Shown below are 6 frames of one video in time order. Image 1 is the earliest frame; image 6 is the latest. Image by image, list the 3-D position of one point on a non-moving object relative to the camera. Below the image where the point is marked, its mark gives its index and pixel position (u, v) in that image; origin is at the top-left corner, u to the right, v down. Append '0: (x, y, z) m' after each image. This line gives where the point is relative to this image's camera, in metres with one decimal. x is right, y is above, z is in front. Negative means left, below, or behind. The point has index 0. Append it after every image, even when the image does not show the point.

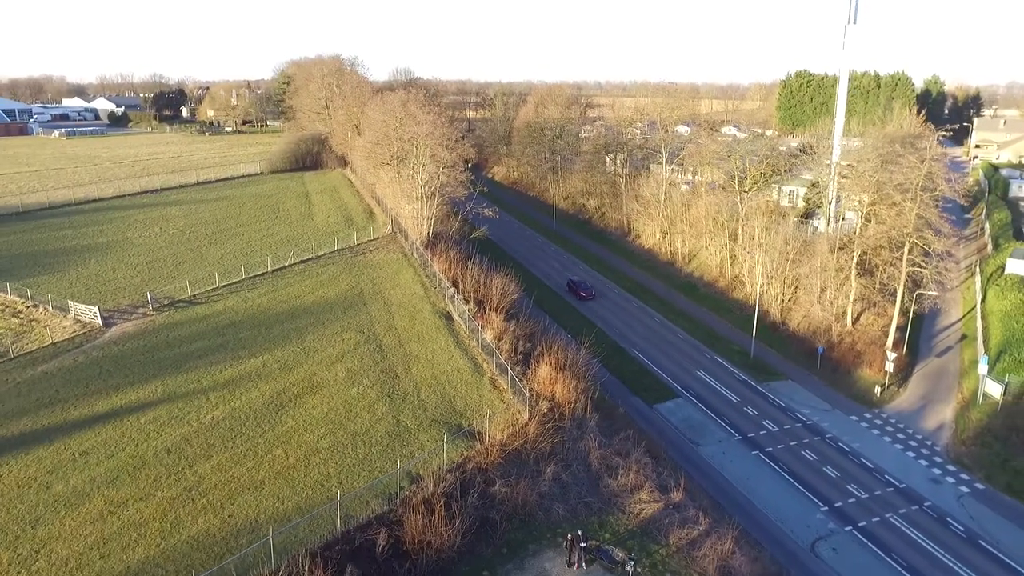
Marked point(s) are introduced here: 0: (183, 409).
0: (-8.5, -3.1, +19.4) m
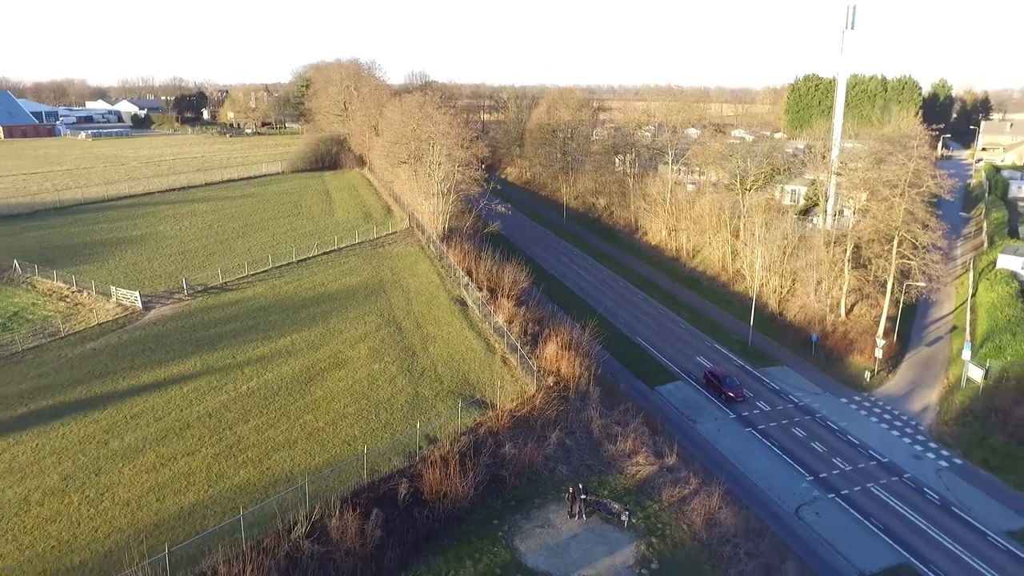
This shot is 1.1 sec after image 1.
0: (-8.3, -2.6, +21.3) m
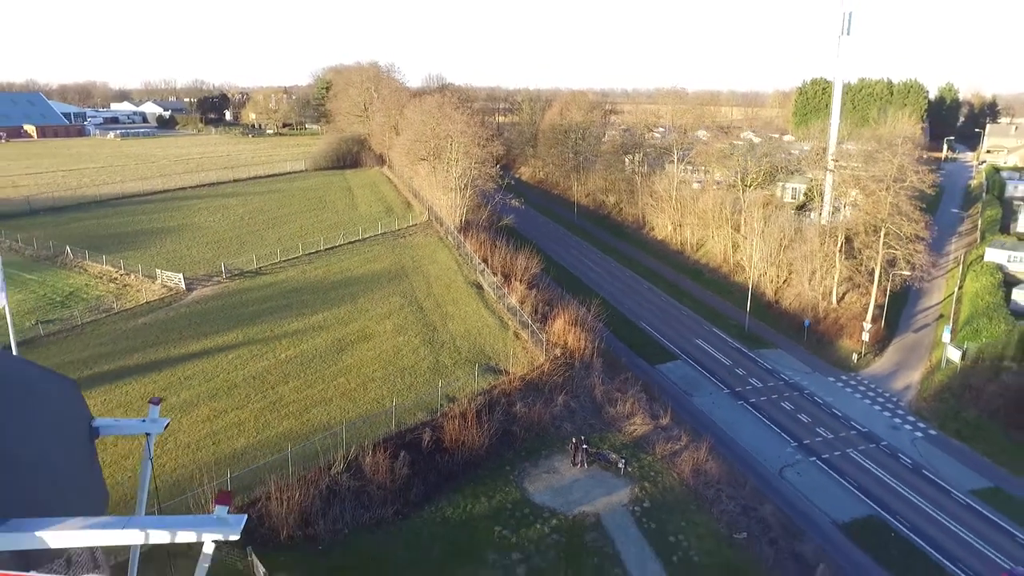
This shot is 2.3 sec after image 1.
0: (-7.9, -1.9, +23.8) m
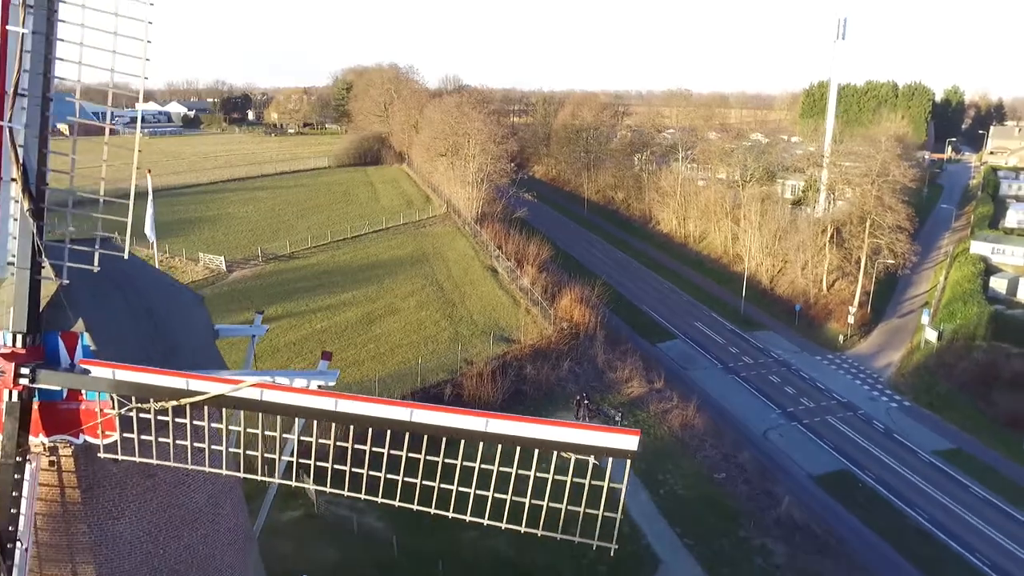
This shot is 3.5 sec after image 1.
0: (-7.5, -1.2, +26.5) m
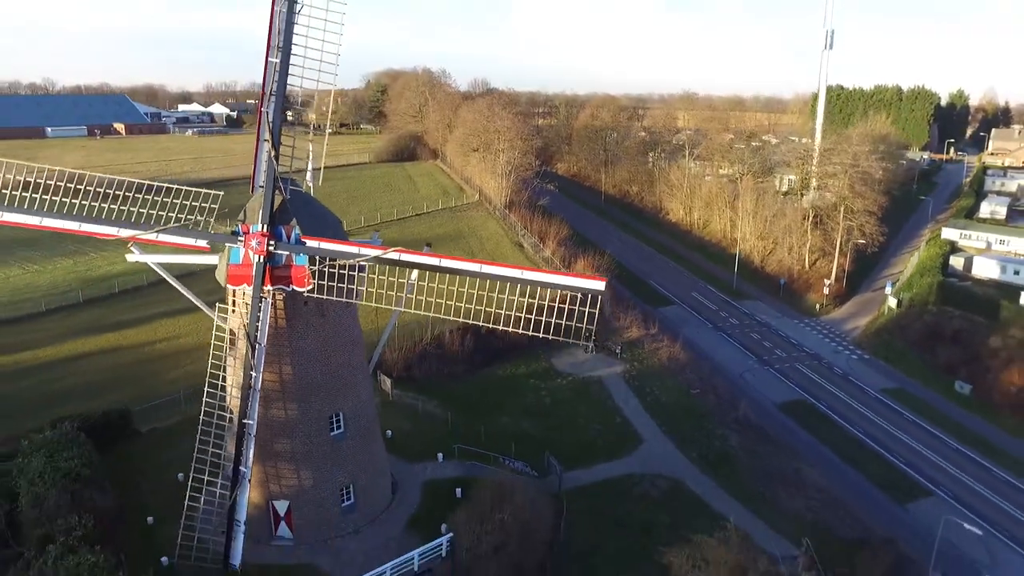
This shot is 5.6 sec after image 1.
0: (-6.5, +0.3, +32.5) m
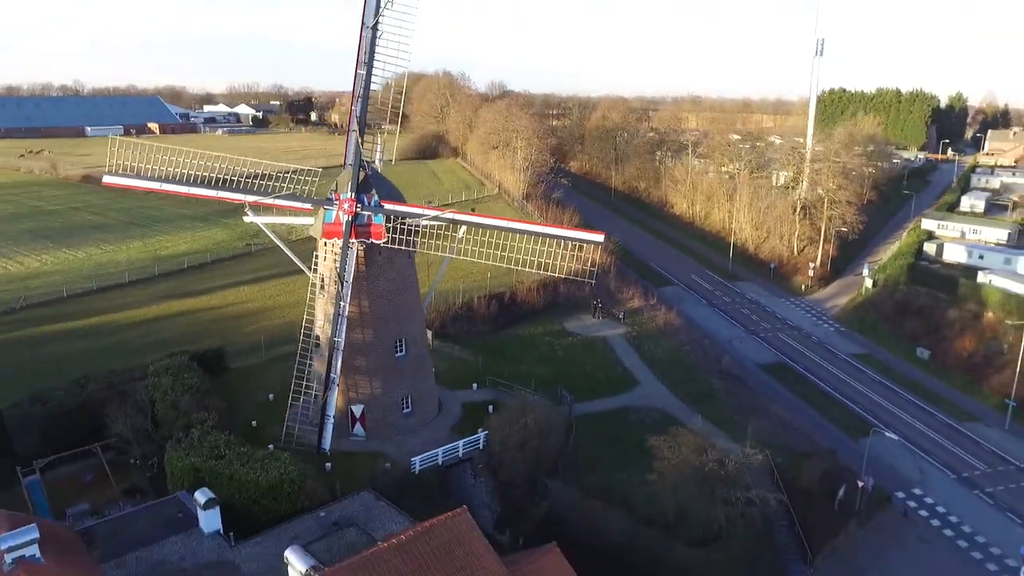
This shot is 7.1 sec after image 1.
0: (-5.6, +1.4, +37.2) m
